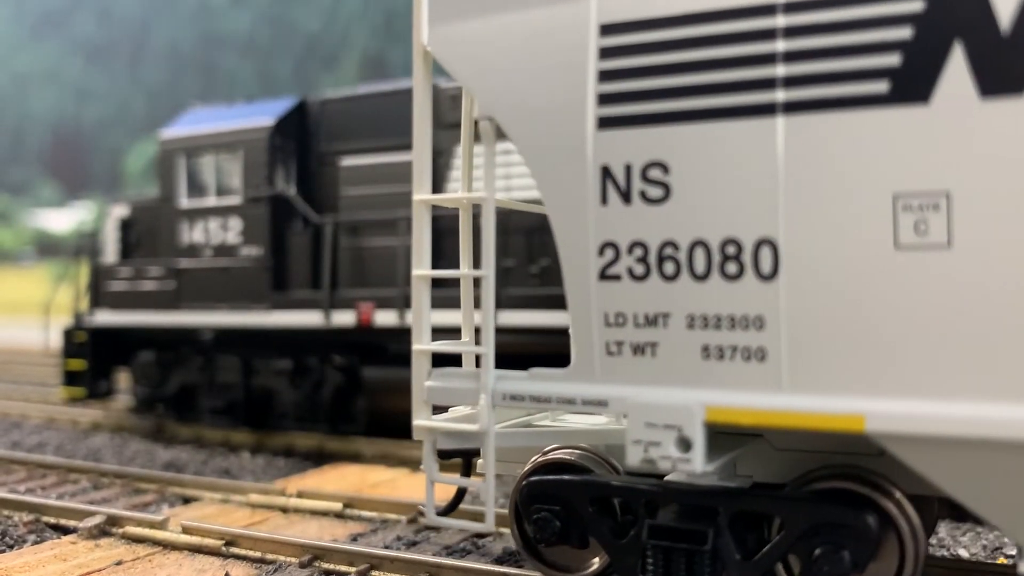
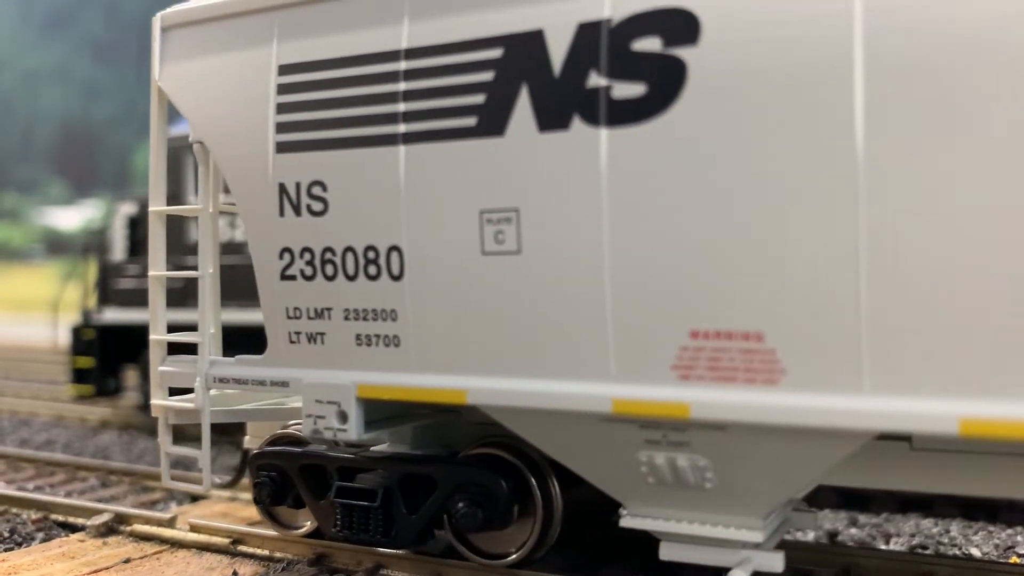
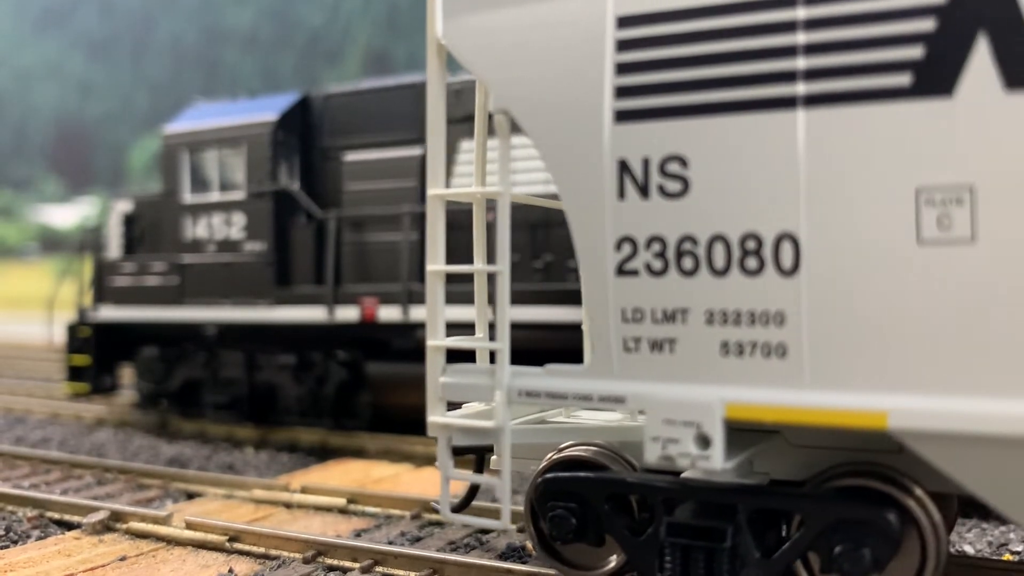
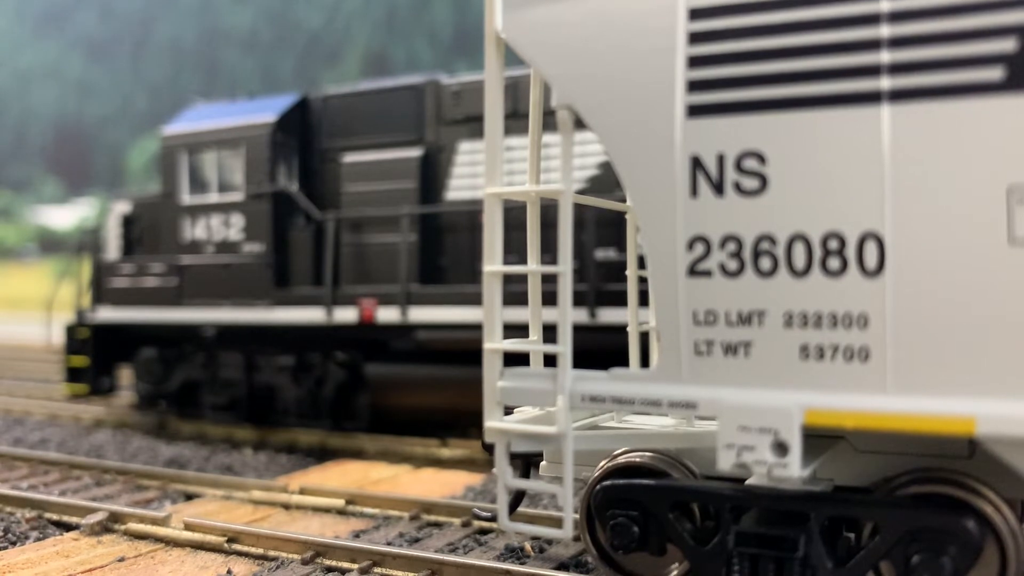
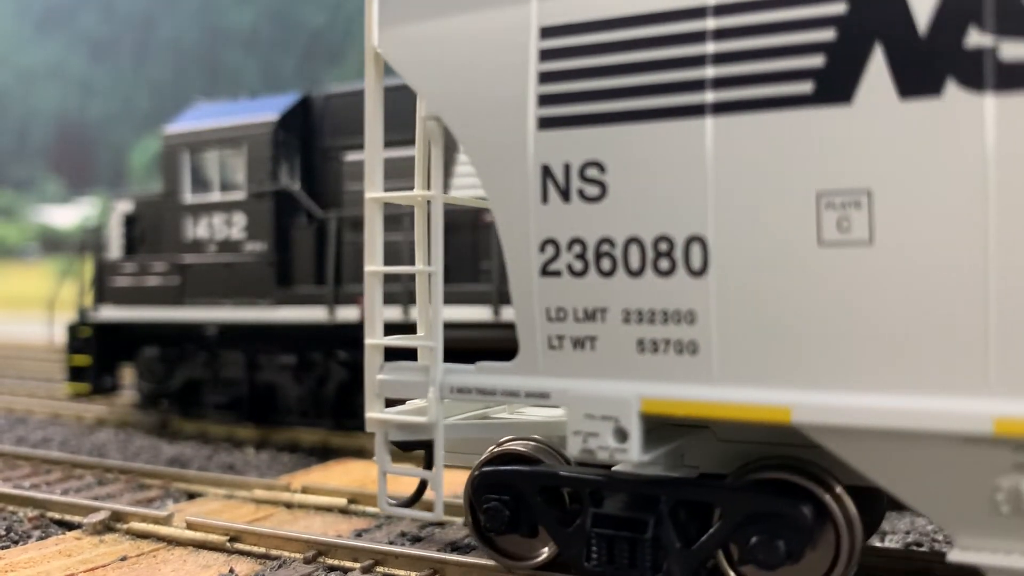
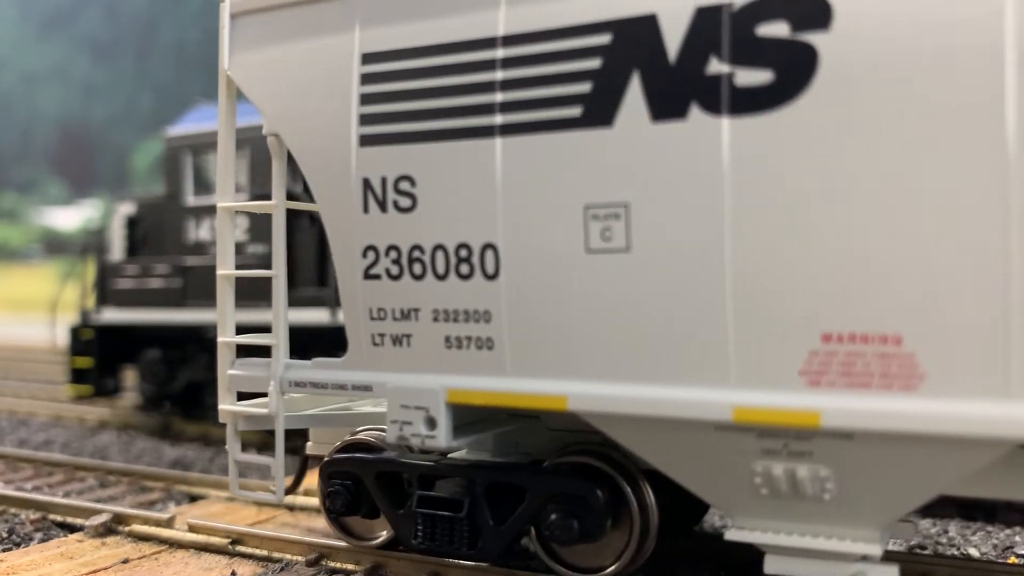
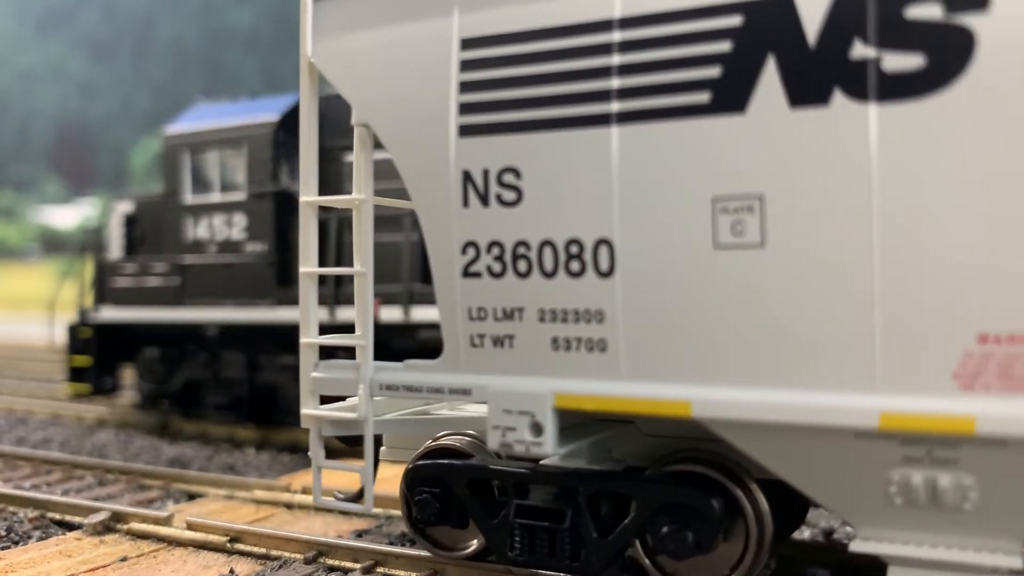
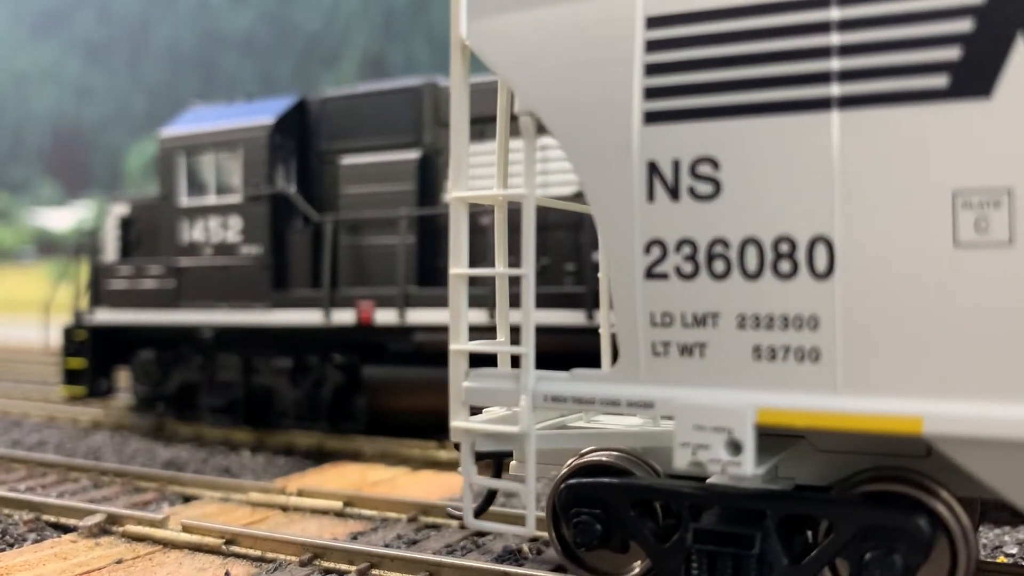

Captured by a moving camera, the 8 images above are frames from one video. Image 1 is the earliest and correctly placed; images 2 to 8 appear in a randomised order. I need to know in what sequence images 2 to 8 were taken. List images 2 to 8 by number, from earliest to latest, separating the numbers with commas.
8, 4, 3, 5, 7, 6, 2
